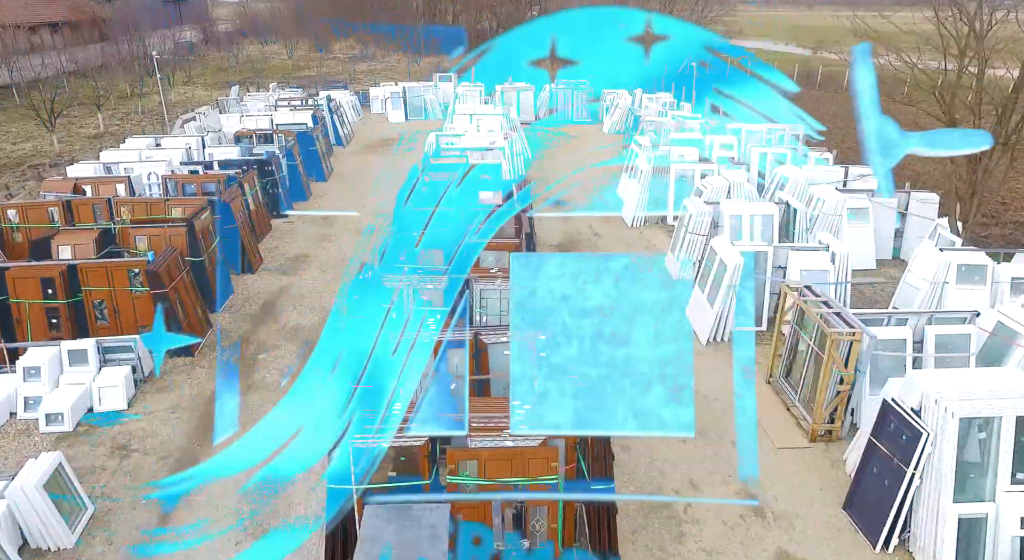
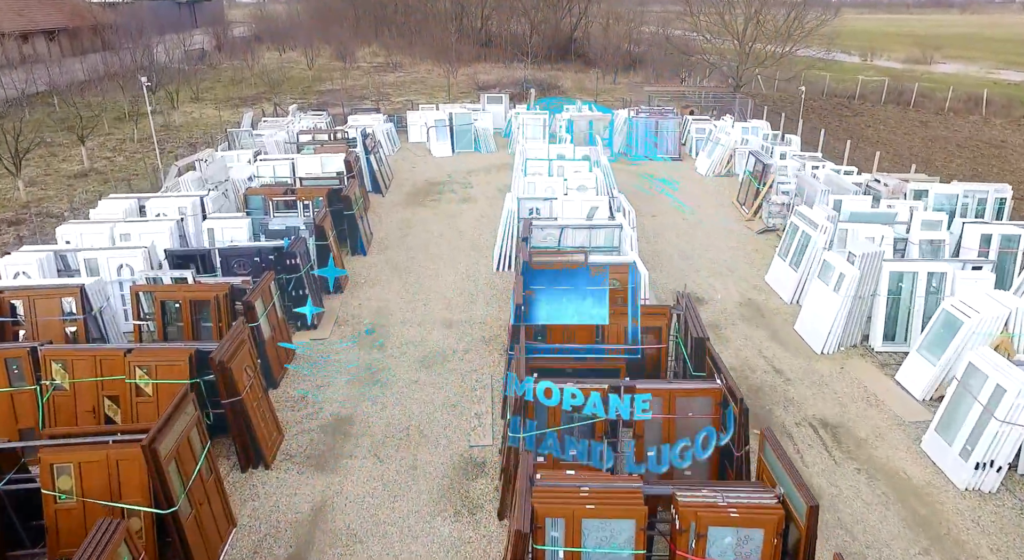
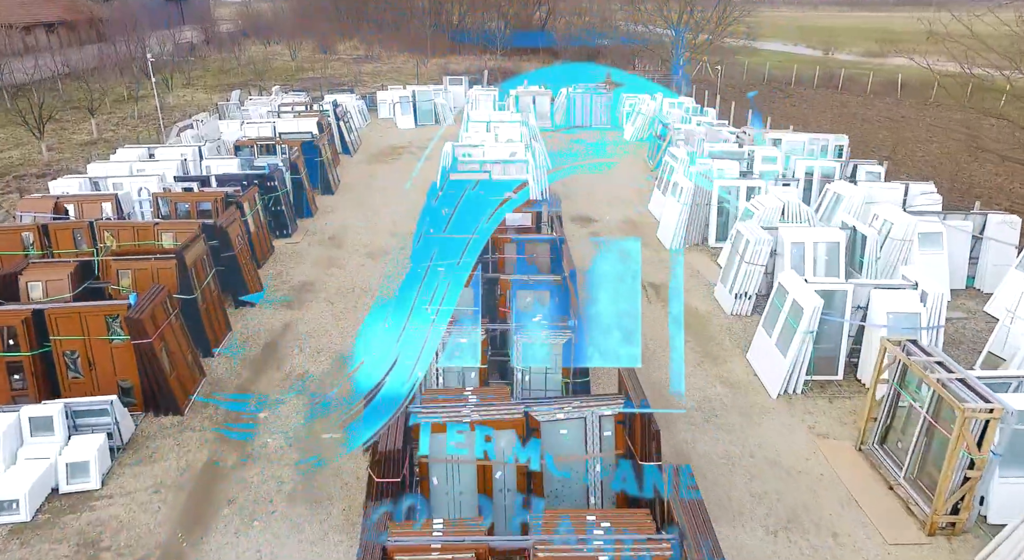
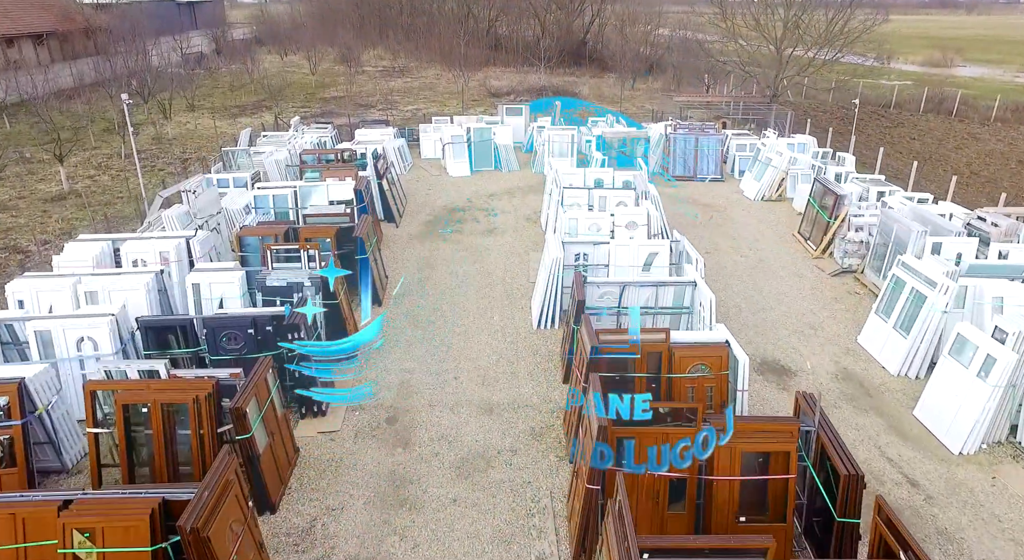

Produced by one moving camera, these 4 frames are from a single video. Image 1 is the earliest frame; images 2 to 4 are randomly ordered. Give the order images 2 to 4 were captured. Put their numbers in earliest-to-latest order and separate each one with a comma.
3, 2, 4
